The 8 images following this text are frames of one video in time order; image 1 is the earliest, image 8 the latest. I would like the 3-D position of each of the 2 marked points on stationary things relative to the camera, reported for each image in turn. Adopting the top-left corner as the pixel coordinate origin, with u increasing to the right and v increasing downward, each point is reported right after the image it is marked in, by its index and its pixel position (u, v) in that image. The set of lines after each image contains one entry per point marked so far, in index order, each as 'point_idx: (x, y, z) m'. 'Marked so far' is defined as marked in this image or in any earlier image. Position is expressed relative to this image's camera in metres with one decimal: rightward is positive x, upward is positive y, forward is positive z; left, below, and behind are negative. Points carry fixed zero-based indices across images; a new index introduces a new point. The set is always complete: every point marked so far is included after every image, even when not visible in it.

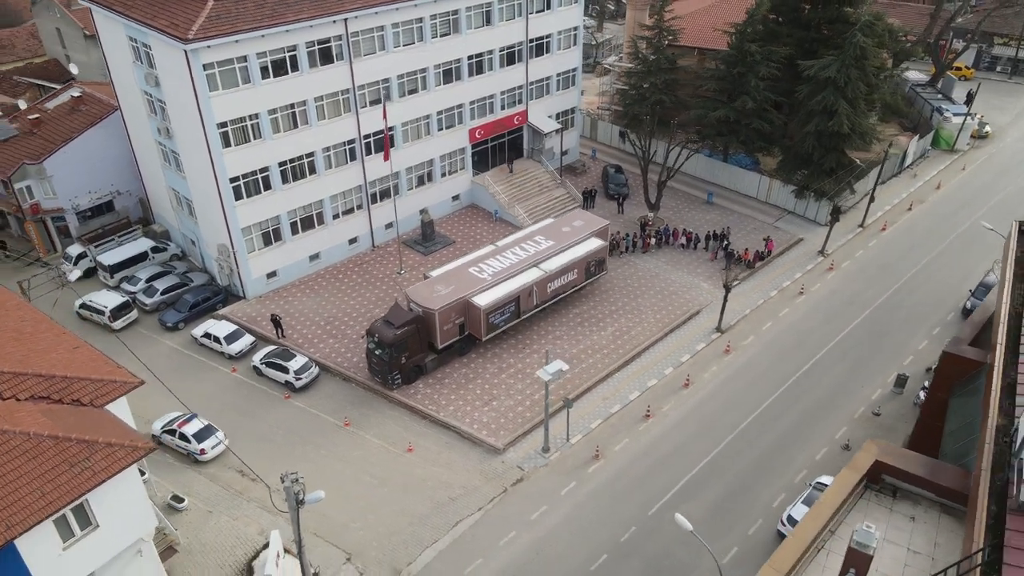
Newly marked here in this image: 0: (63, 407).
0: (-11.8, -3.1, +19.4) m
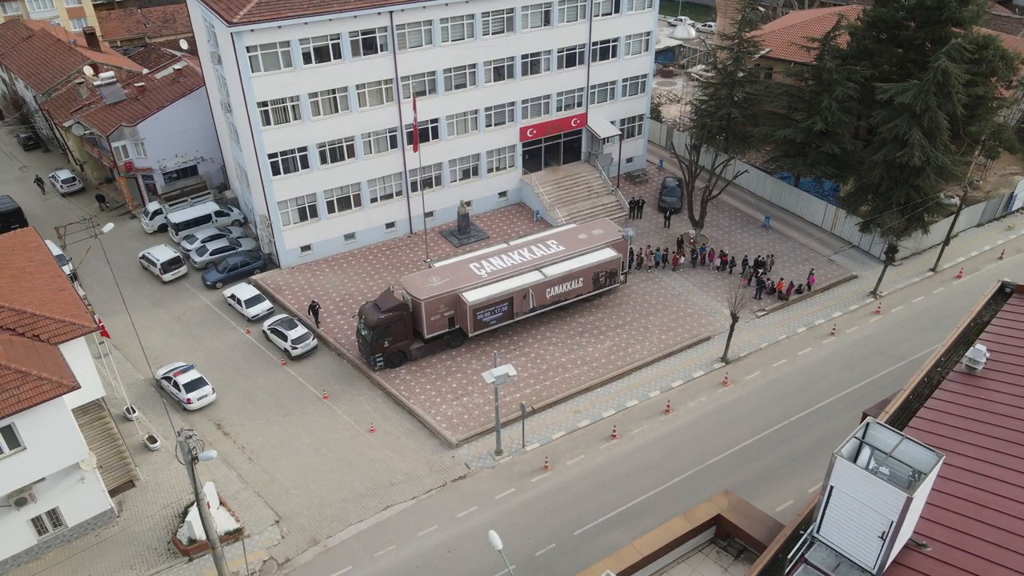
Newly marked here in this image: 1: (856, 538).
0: (-14.6, -1.5, +22.0) m
1: (+5.5, -4.0, +11.8) m
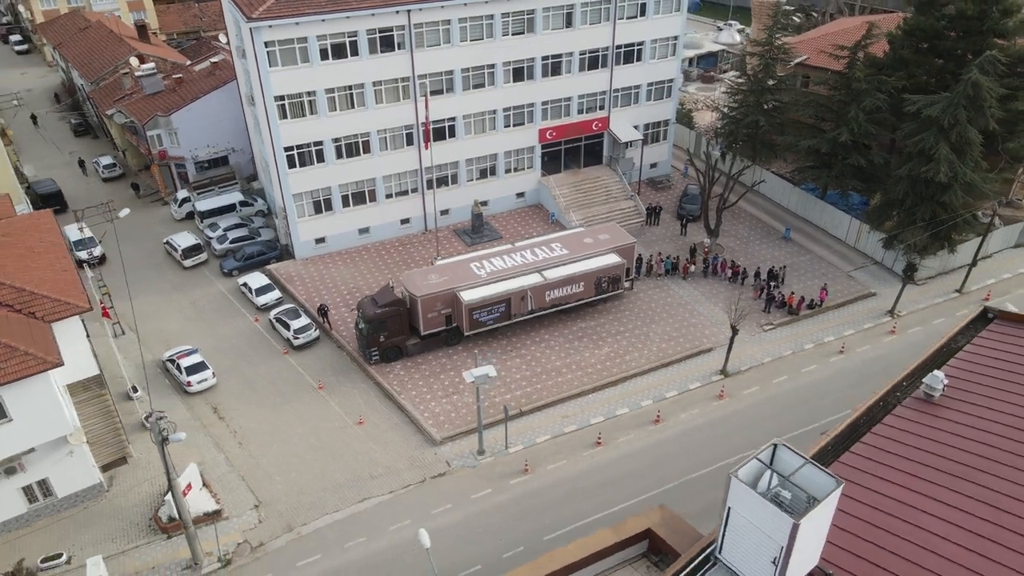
0: (-15.4, -0.9, +23.0) m
1: (+3.8, -4.3, +11.5) m
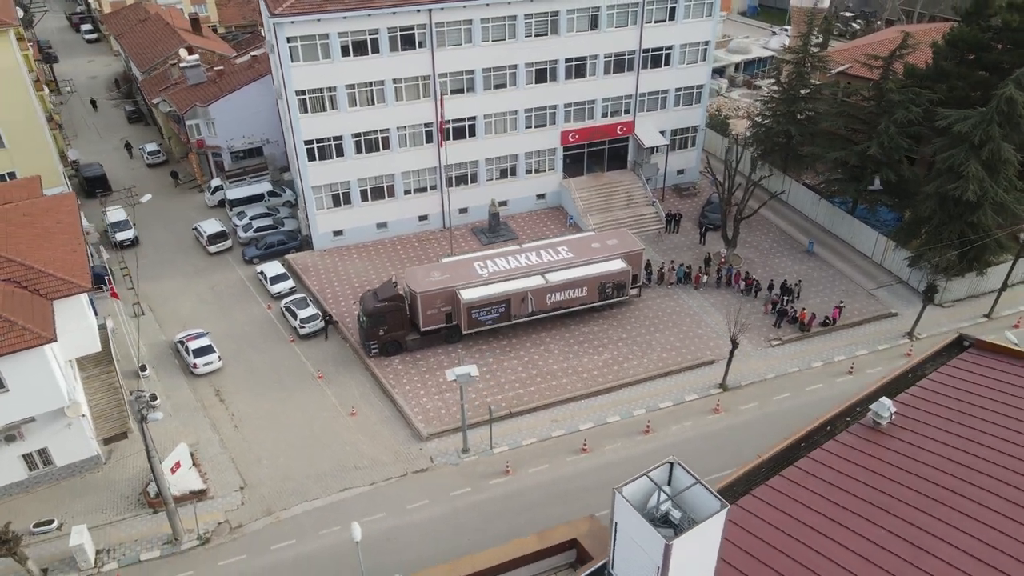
0: (-16.1, -0.1, +24.3) m
1: (+1.9, -4.5, +11.3) m
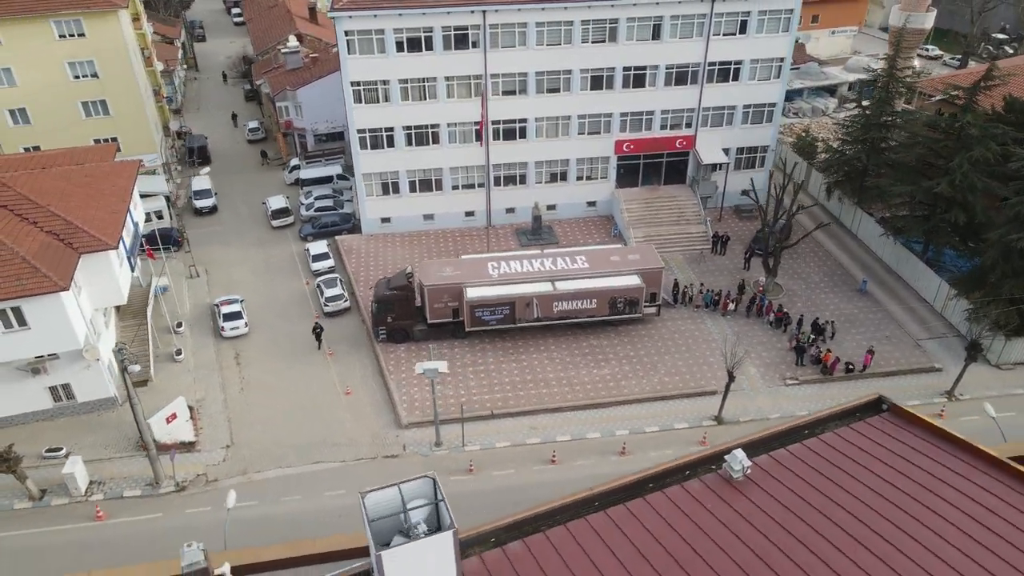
0: (-16.9, +1.6, +27.5) m
1: (-2.1, -4.7, +11.6) m
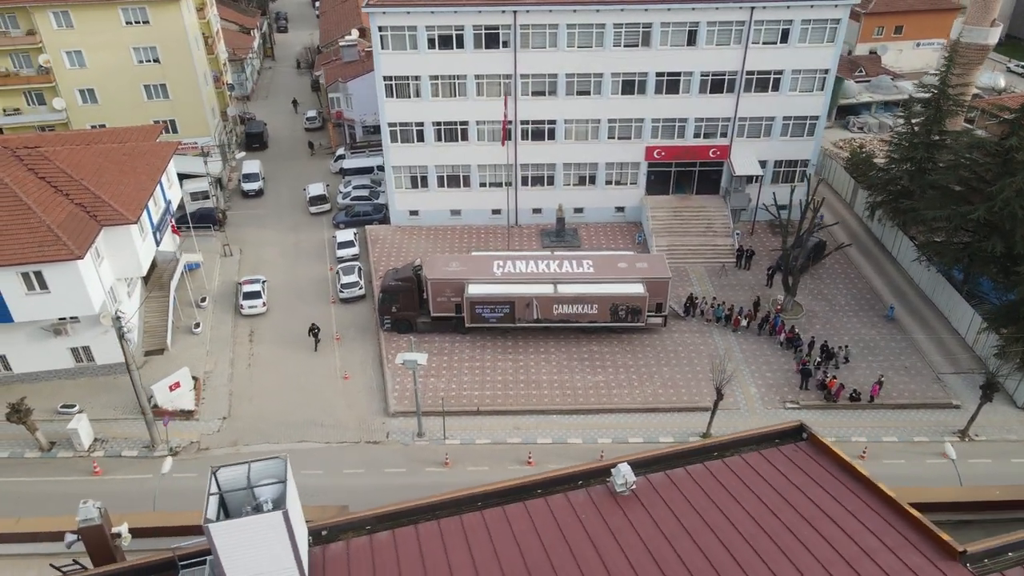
0: (-17.1, +2.9, +29.5) m
1: (-4.6, -4.4, +12.1) m
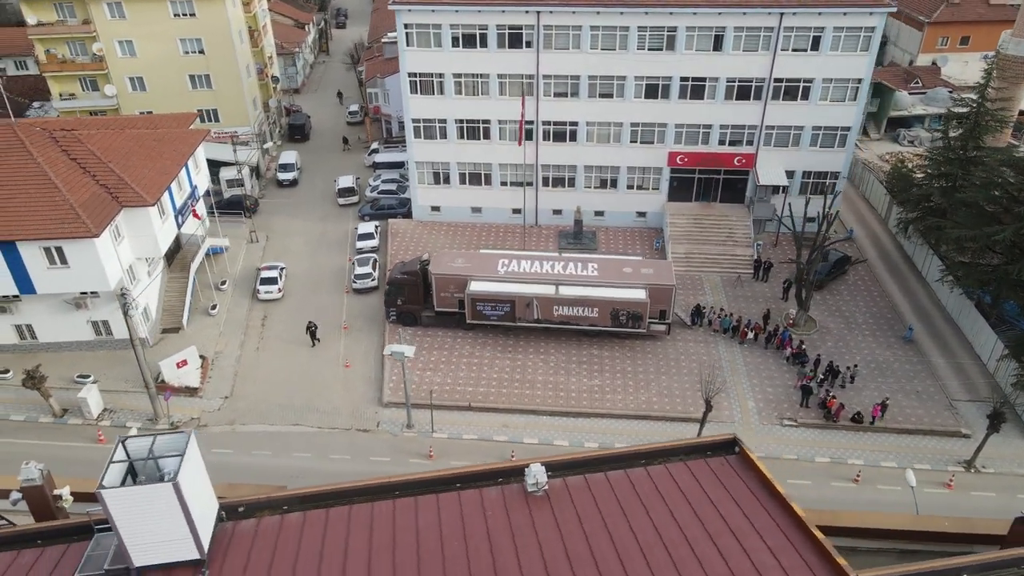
0: (-17.1, +3.8, +31.1) m
1: (-6.5, -4.1, +12.7) m
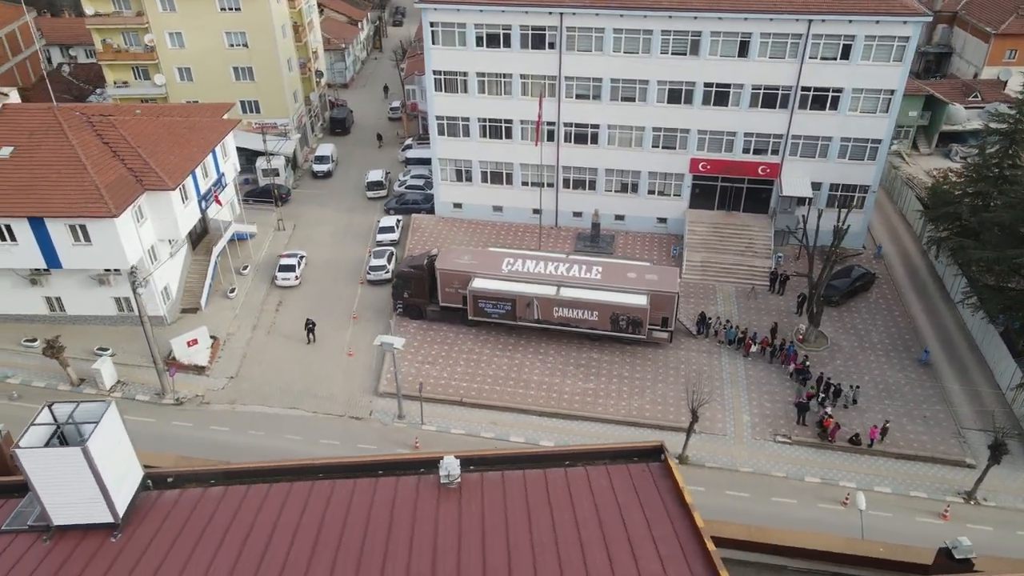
0: (-16.9, +4.8, +32.7) m
1: (-8.3, -3.6, +13.5) m
